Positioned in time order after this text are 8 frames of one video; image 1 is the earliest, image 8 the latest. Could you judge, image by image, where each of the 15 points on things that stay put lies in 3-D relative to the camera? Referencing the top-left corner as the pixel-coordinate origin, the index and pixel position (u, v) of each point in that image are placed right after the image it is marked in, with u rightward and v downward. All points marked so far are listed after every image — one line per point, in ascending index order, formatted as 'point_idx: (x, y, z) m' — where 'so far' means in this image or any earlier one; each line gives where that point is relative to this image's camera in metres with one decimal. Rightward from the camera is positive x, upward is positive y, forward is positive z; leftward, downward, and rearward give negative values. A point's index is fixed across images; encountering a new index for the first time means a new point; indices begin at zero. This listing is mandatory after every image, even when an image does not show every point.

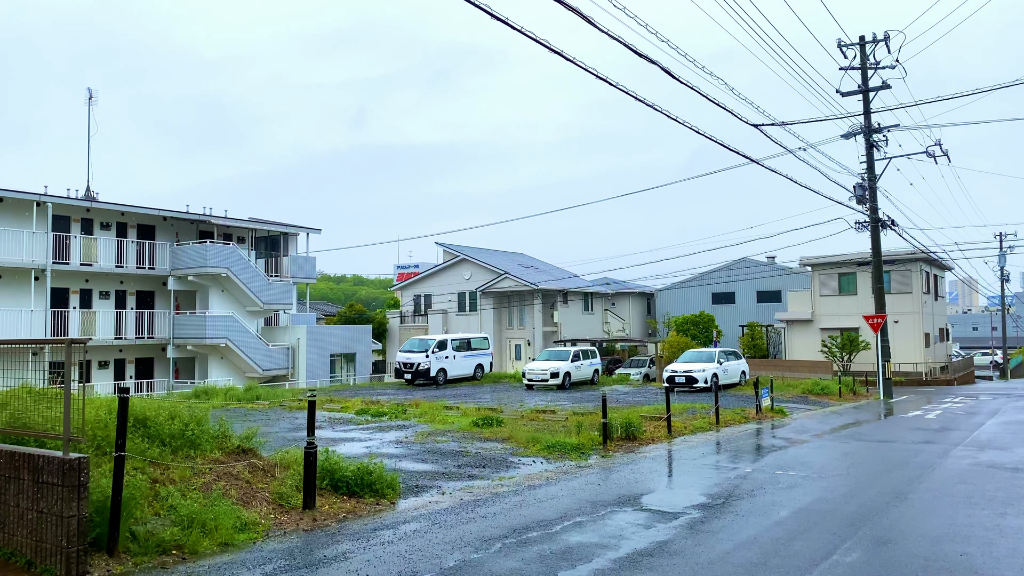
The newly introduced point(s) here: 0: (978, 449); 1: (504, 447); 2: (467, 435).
0: (+6.5, -2.3, +11.2) m
1: (-0.1, -2.3, +11.3) m
2: (-0.7, -2.3, +12.6) m
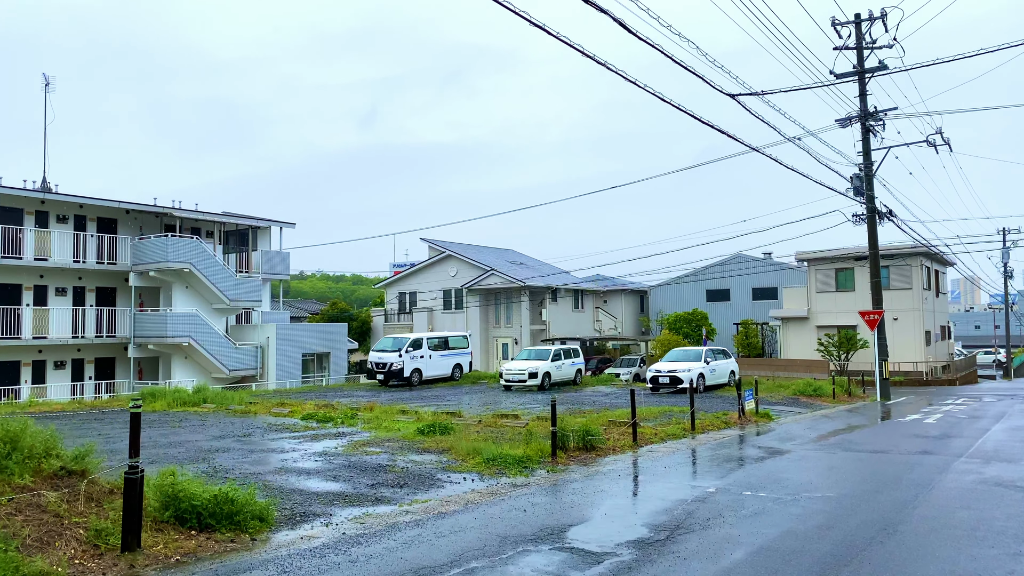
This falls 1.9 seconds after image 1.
0: (+5.7, -2.1, +9.8) m
1: (-0.9, -2.1, +9.8) m
2: (-1.5, -2.2, +11.1) m
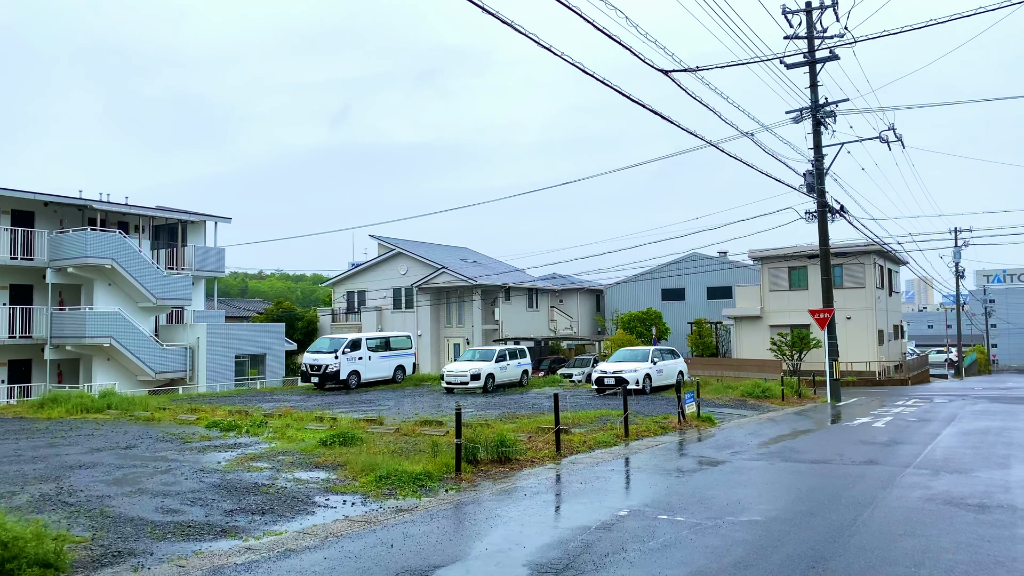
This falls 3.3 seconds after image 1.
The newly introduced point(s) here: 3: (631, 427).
0: (+4.6, -2.1, +8.9) m
1: (-2.0, -2.1, +8.6) m
2: (-2.6, -2.1, +9.9) m
3: (+2.0, -2.3, +13.3) m
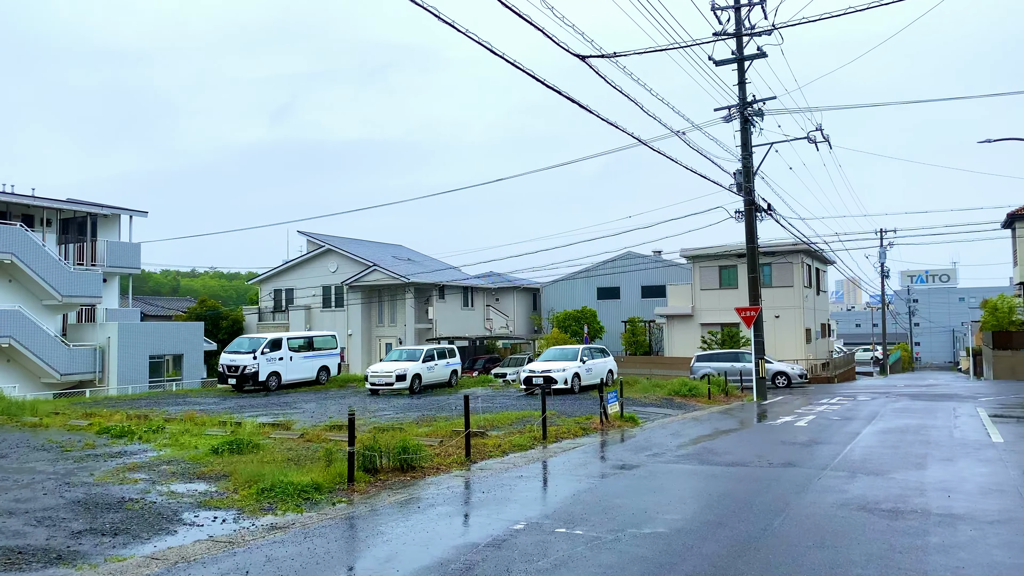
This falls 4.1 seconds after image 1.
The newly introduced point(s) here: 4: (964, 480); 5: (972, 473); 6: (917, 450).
0: (+3.6, -2.0, +8.6) m
1: (-3.0, -2.0, +7.8) m
2: (-3.7, -2.1, +9.1) m
3: (+0.6, -2.2, +12.8) m
4: (+4.8, -2.0, +8.5) m
5: (+5.1, -2.1, +9.0) m
6: (+5.4, -2.2, +10.7) m
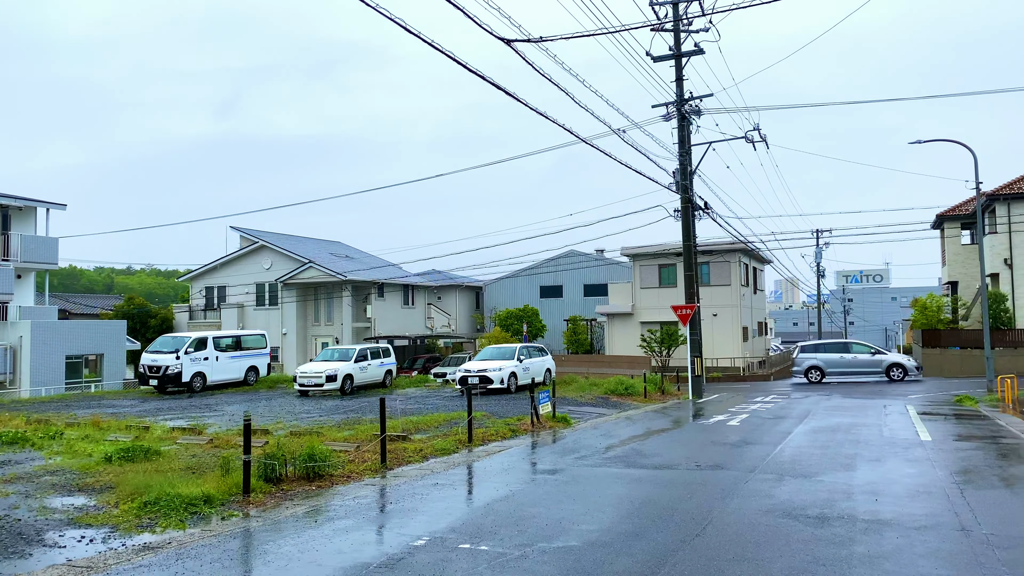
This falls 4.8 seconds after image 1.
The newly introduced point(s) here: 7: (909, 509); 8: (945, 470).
0: (+2.7, -2.0, +8.3) m
1: (-3.8, -1.9, +7.1) m
2: (-4.6, -2.0, +8.3) m
3: (-0.5, -2.2, +12.3) m
4: (+3.9, -2.0, +8.3) m
5: (+4.2, -2.0, +8.8) m
6: (+4.4, -2.1, +10.5) m
7: (+3.4, -1.9, +6.8) m
8: (+4.9, -2.1, +9.2) m
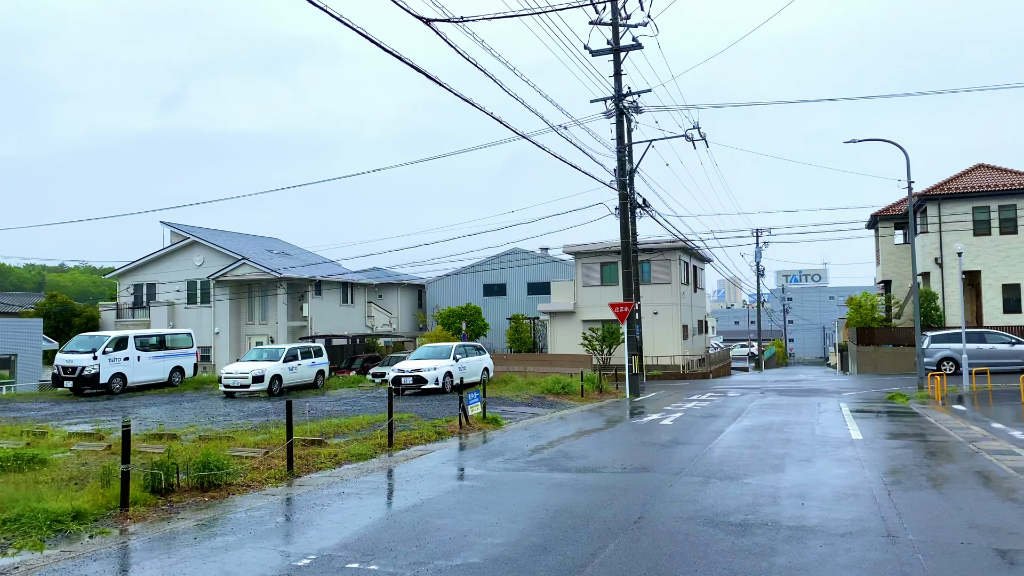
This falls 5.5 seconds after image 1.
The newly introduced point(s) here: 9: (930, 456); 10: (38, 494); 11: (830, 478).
0: (+1.9, -1.9, +7.9) m
1: (-4.6, -1.9, +6.3) m
2: (-5.5, -1.9, +7.4) m
3: (-1.6, -2.1, +11.7) m
4: (+3.1, -1.9, +8.0) m
5: (+3.4, -2.0, +8.5) m
6: (+3.4, -2.1, +10.3) m
7: (+2.6, -1.8, +6.5) m
8: (+4.0, -2.0, +9.0) m
9: (+5.3, -2.1, +10.2) m
10: (-4.1, -1.8, +7.0) m
11: (+3.3, -2.0, +8.4) m
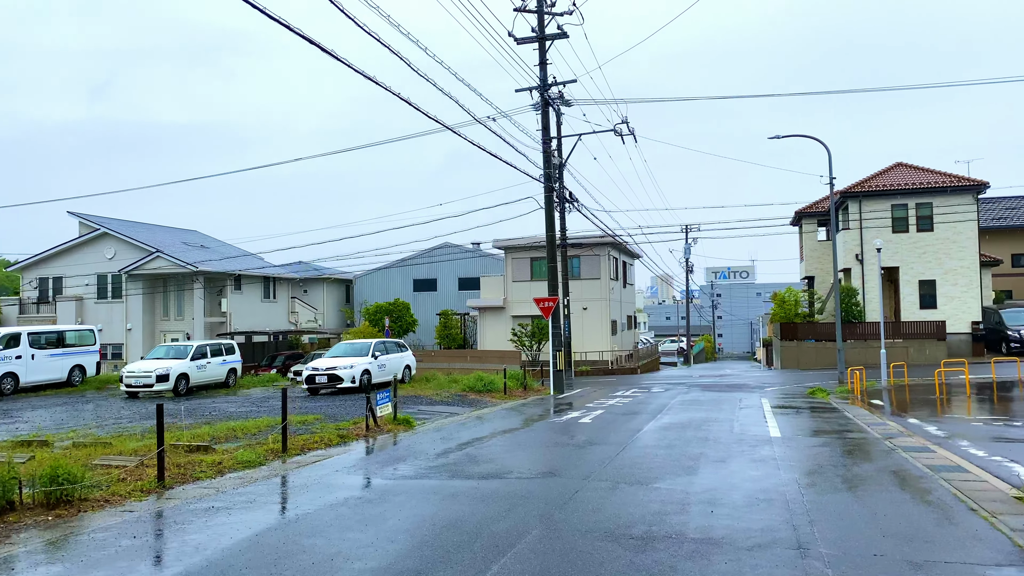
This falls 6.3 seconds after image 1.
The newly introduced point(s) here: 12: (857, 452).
0: (+0.9, -1.8, +7.4) m
1: (-5.4, -1.8, +5.3) m
2: (-6.4, -1.8, +6.3) m
3: (-2.9, -2.0, +10.9) m
4: (+2.1, -1.9, +7.6) m
5: (+2.3, -1.9, +8.1) m
6: (+2.2, -2.0, +9.8) m
7: (+1.8, -1.8, +6.1) m
8: (+3.0, -2.0, +8.6) m
9: (+4.1, -2.0, +9.9) m
10: (-5.0, -1.7, +6.0) m
11: (+2.3, -1.9, +8.0) m
12: (+4.3, -2.1, +10.1) m
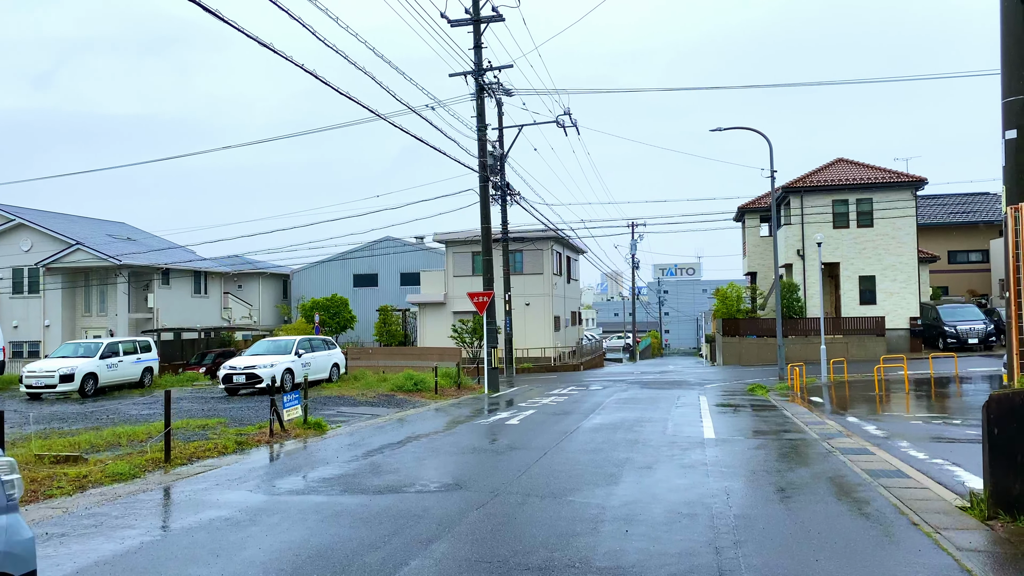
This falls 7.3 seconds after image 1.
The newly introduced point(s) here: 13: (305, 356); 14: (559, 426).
0: (0.0, -1.8, +6.5) m
1: (-6.1, -1.7, +4.1) m
2: (-7.2, -1.7, +5.1) m
3: (-3.9, -1.9, +9.8) m
4: (+1.2, -1.8, +6.8) m
5: (+1.4, -1.8, +7.4) m
6: (+1.2, -1.9, +9.1) m
7: (+1.0, -1.7, +5.3) m
8: (+2.0, -1.9, +7.9) m
9: (+3.1, -2.0, +9.3) m
10: (-5.8, -1.6, +4.8) m
11: (+1.4, -1.8, +7.2) m
12: (+3.3, -2.0, +9.5) m
13: (-5.1, -1.7, +20.0) m
14: (+0.7, -2.1, +12.1) m
